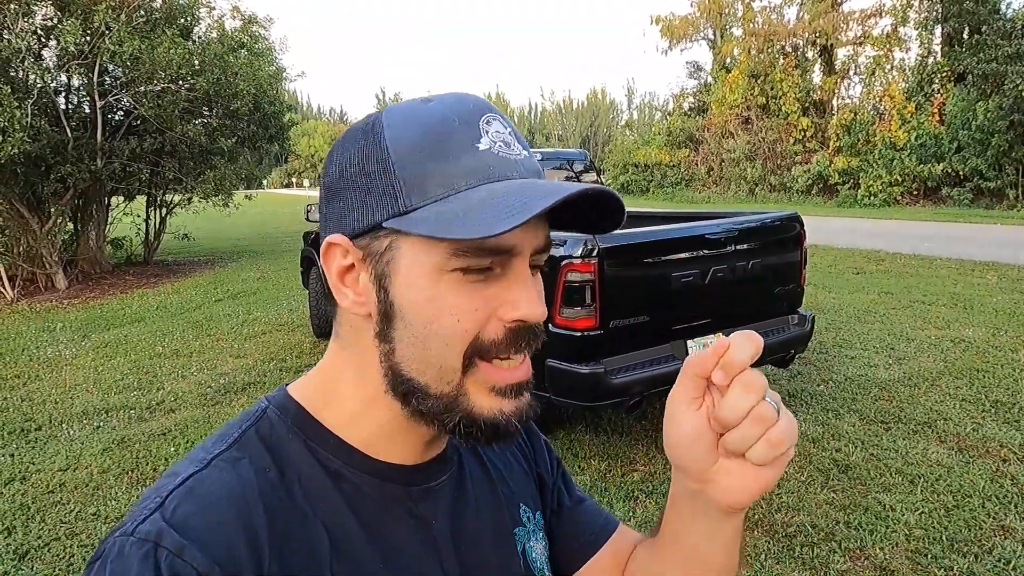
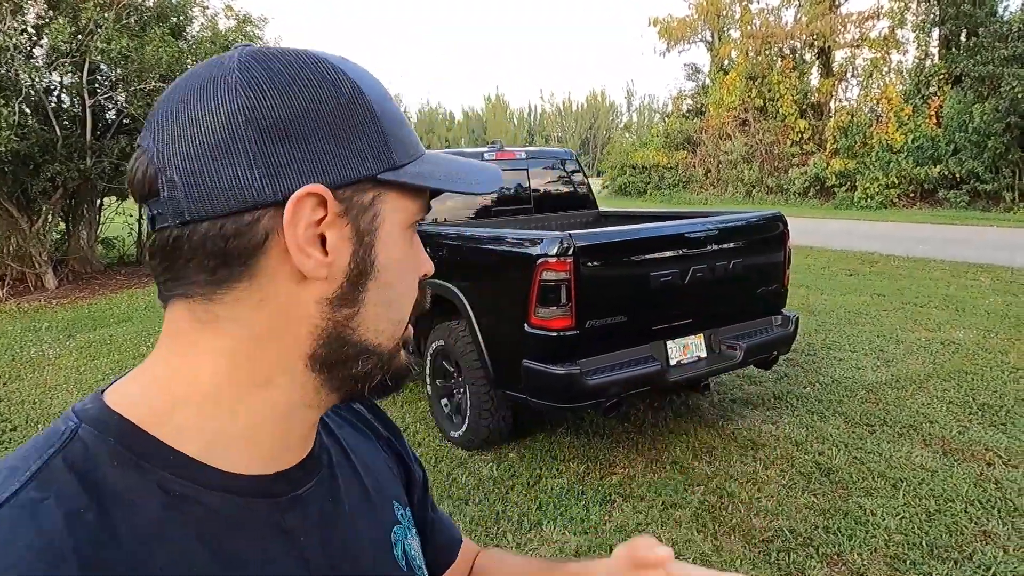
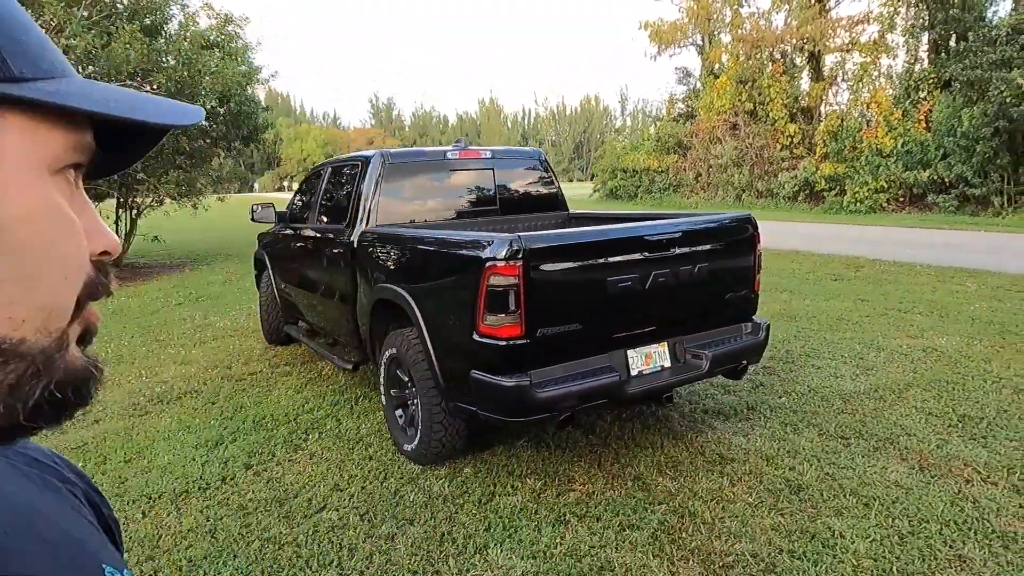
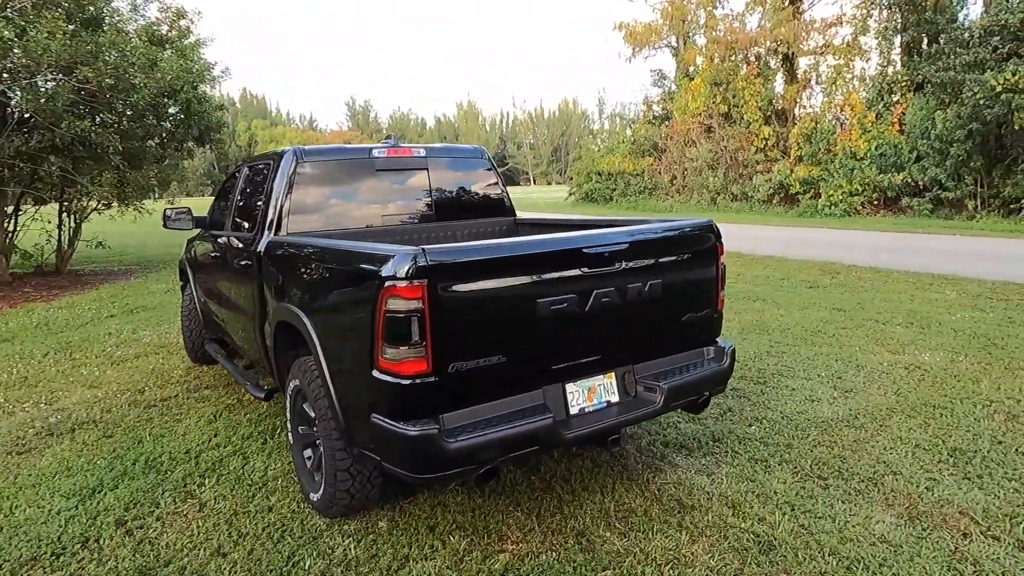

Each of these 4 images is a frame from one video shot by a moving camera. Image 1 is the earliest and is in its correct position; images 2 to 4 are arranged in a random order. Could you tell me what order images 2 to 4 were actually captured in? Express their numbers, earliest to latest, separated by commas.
2, 3, 4
